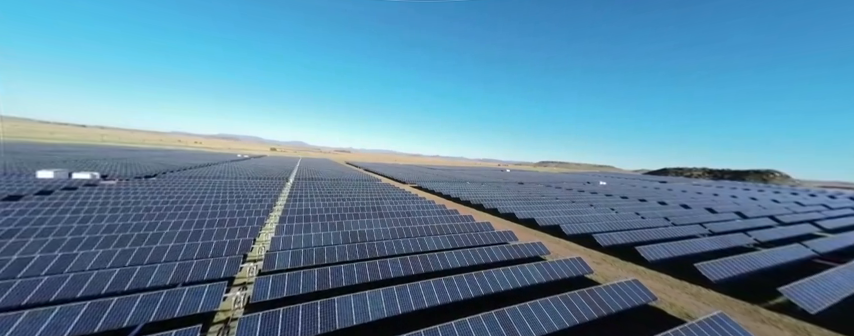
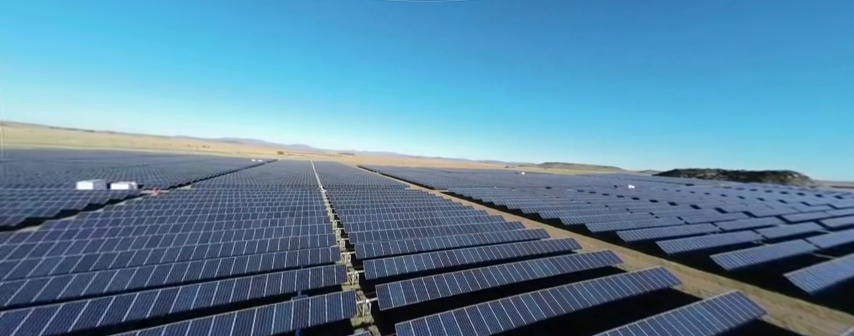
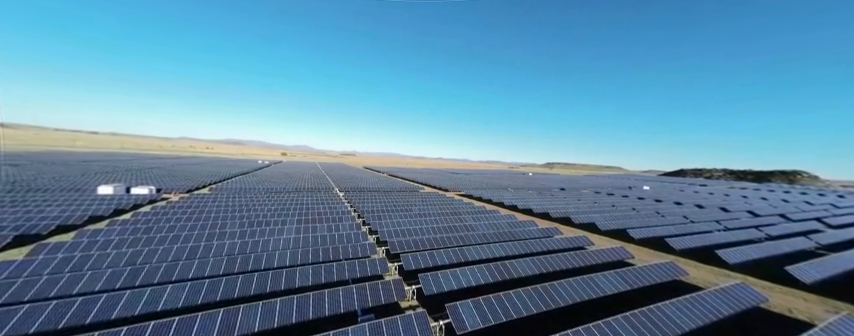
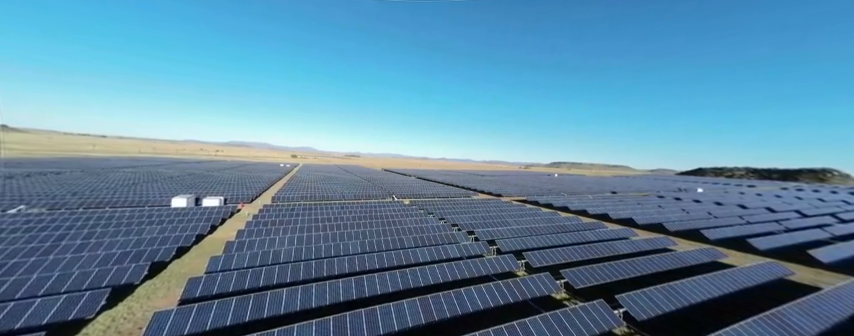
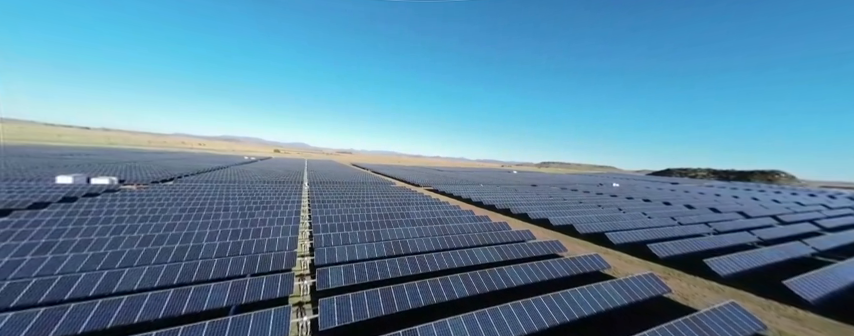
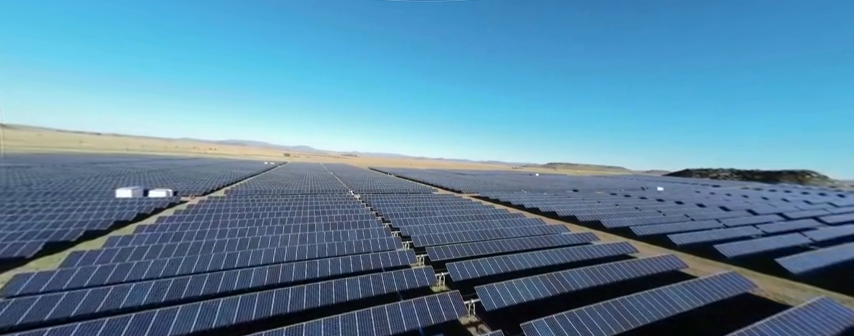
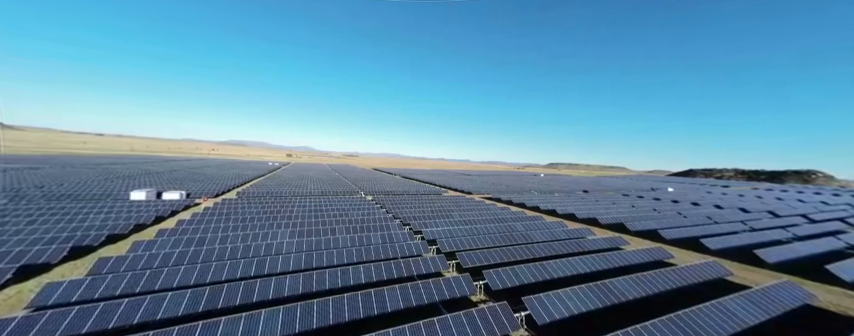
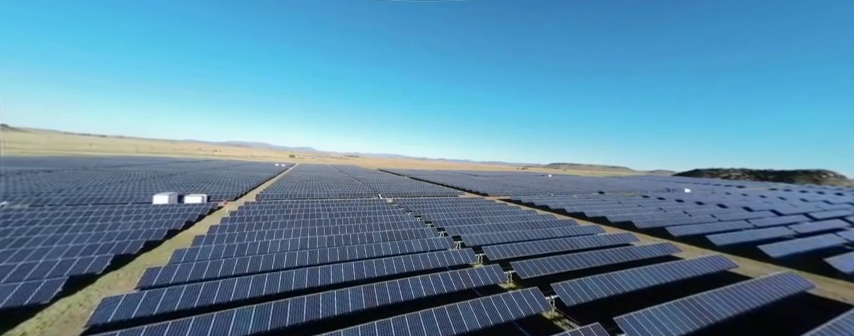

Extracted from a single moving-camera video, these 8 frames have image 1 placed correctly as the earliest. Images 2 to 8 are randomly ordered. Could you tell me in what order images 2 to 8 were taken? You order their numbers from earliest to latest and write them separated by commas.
5, 2, 3, 6, 7, 8, 4
